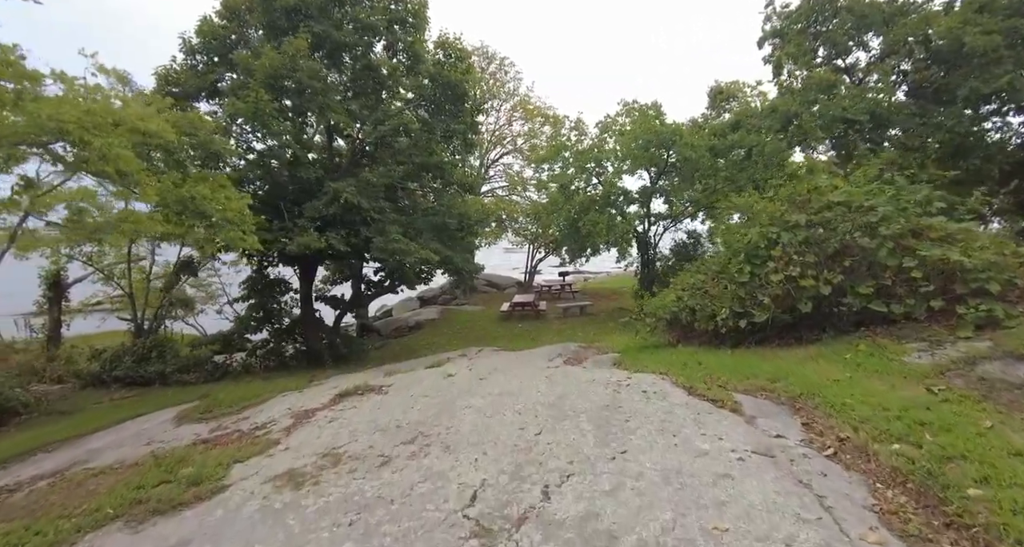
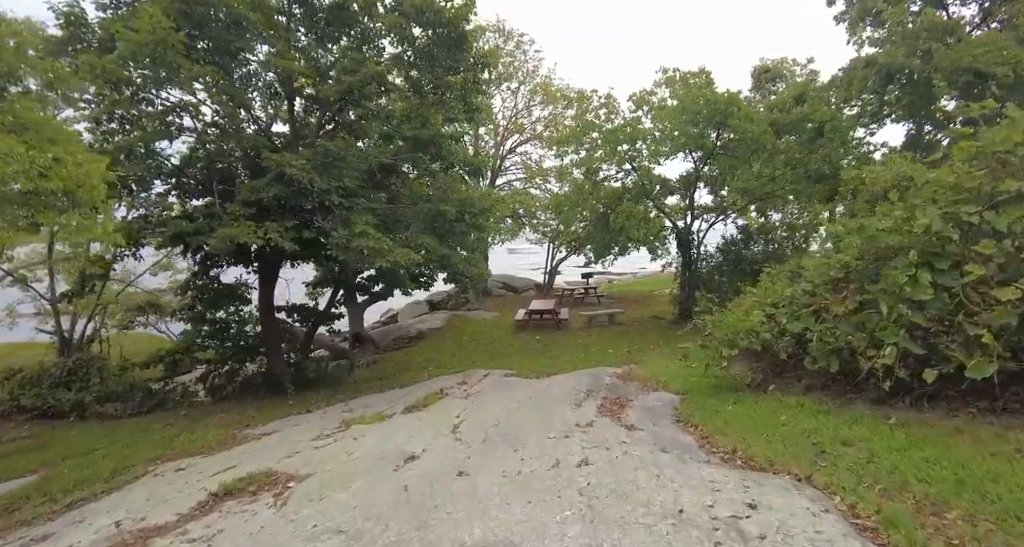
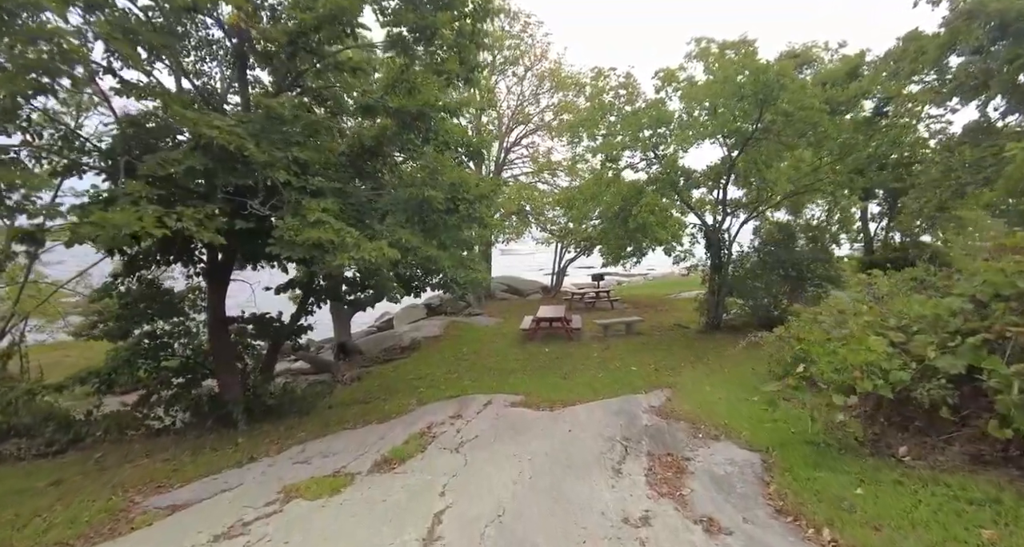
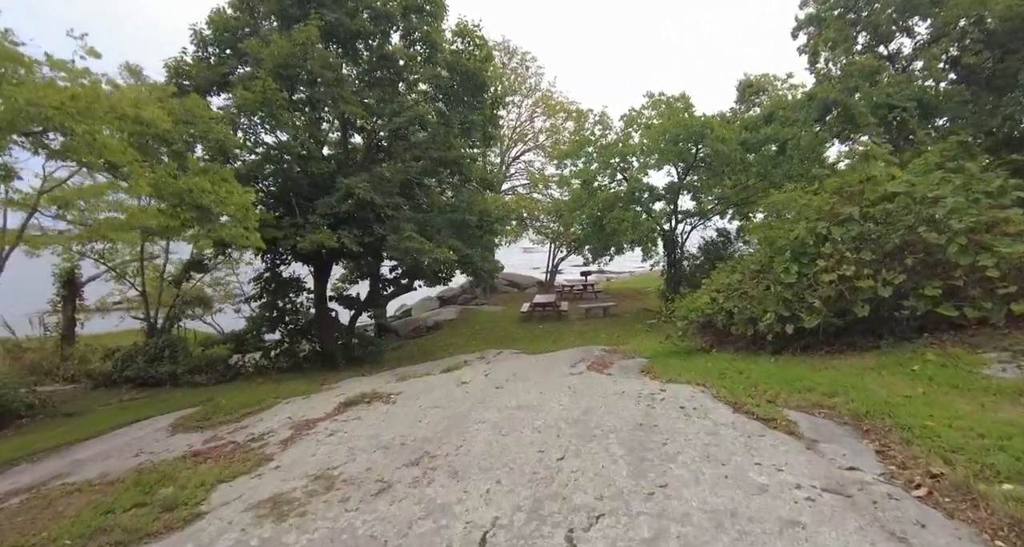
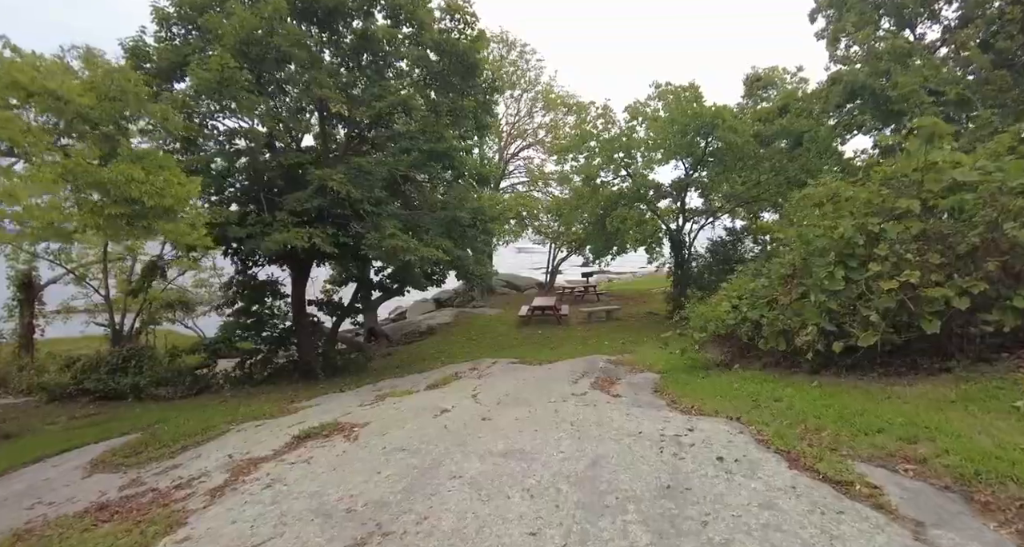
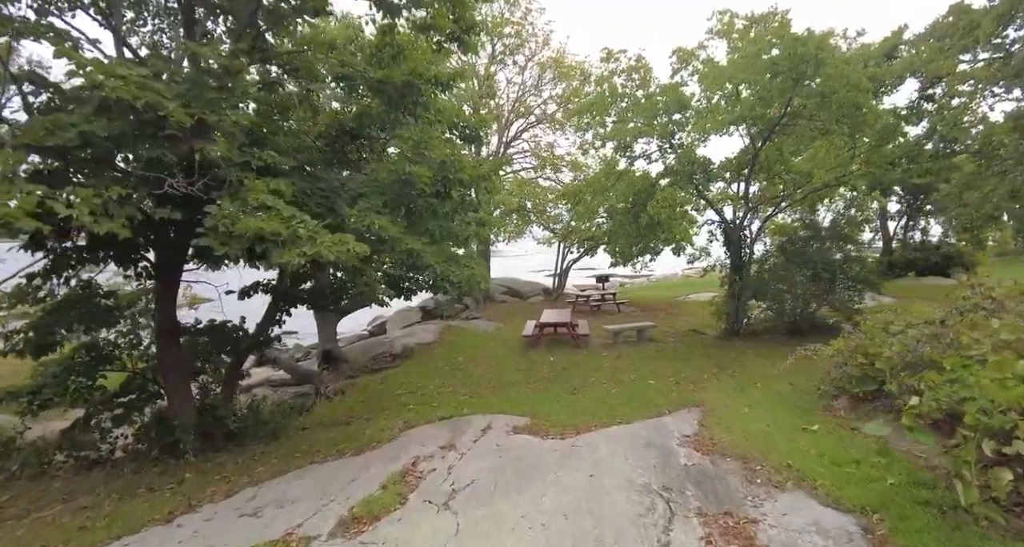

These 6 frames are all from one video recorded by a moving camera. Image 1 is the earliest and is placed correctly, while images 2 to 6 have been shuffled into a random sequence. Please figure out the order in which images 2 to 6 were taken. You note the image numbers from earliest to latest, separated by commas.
4, 5, 2, 3, 6
